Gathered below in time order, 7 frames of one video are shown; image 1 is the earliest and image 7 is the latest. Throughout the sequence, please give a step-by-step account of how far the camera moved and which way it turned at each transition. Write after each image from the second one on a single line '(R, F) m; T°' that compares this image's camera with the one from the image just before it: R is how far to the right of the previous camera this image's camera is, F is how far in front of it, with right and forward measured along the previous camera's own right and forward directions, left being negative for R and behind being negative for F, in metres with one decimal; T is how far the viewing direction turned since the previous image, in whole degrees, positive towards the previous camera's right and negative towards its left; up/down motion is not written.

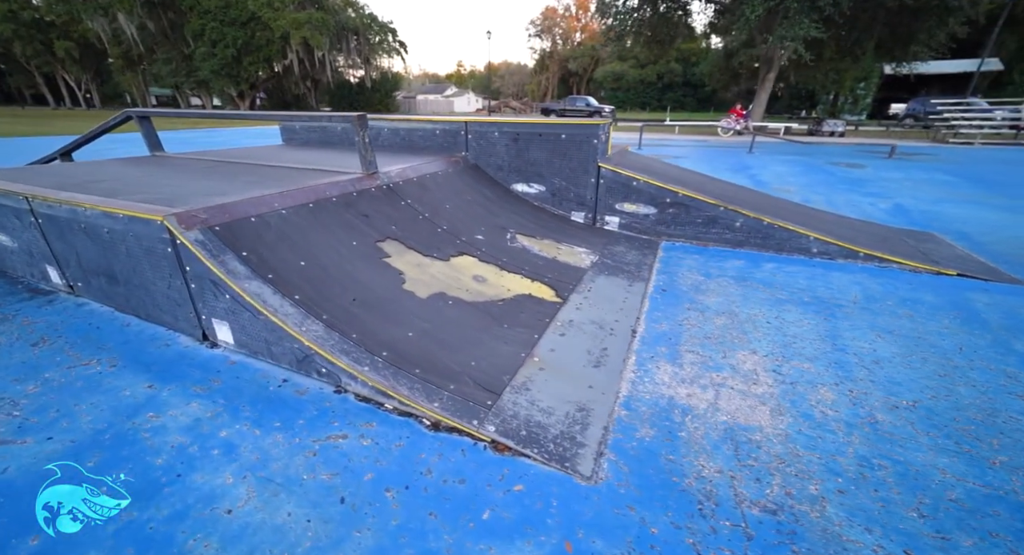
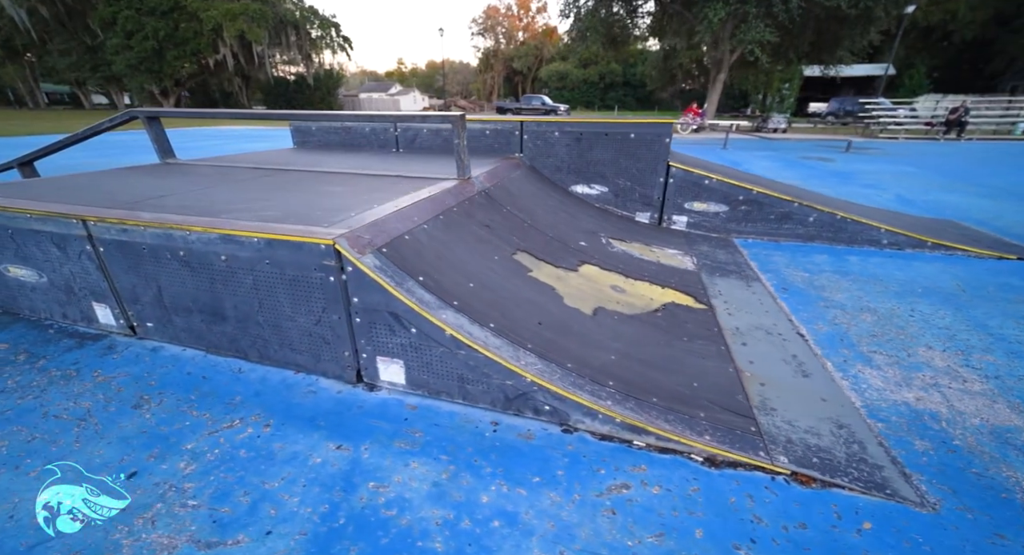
(-1.4, +0.3) m; +8°
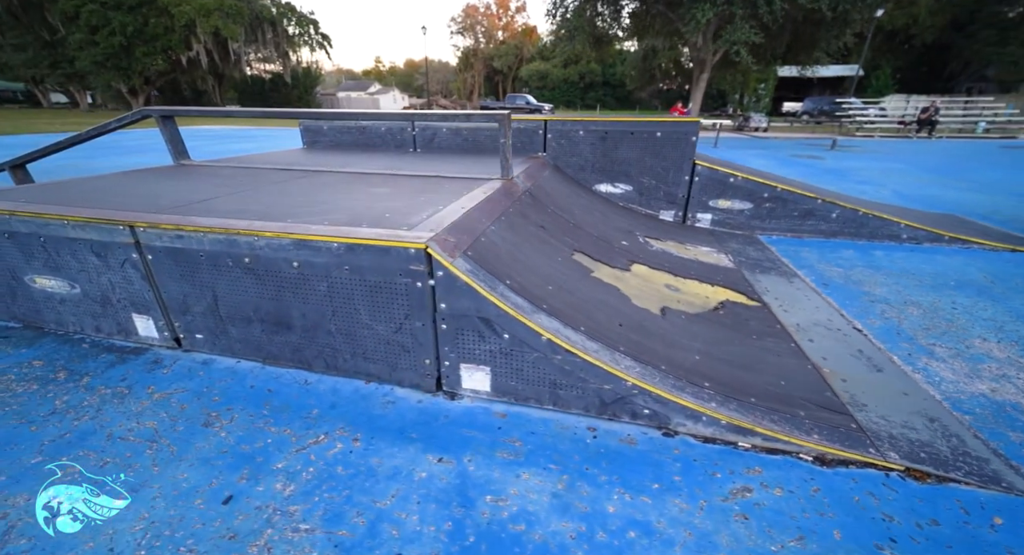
(-0.5, +0.1) m; +3°
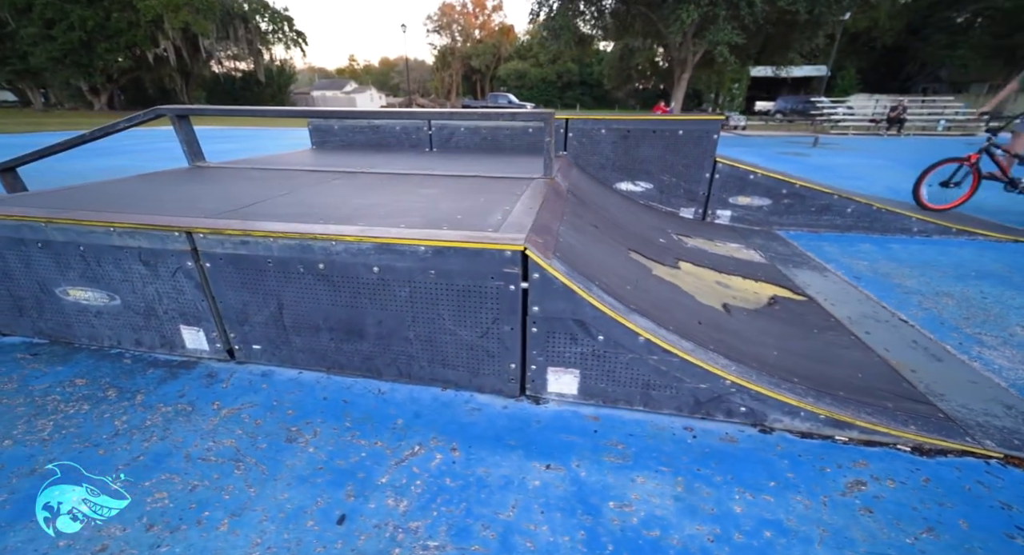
(-0.5, +0.1) m; +3°
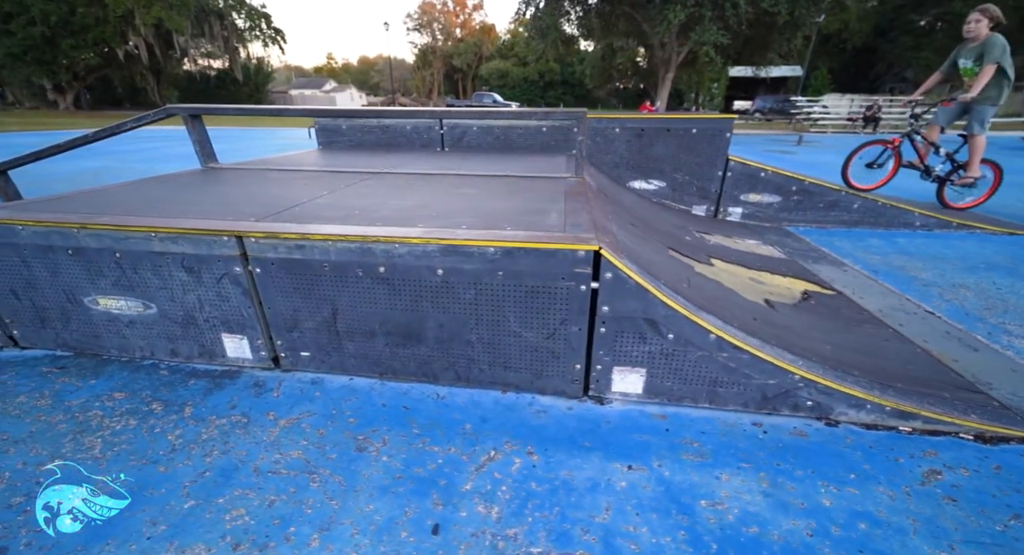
(-0.4, 0.0) m; +2°
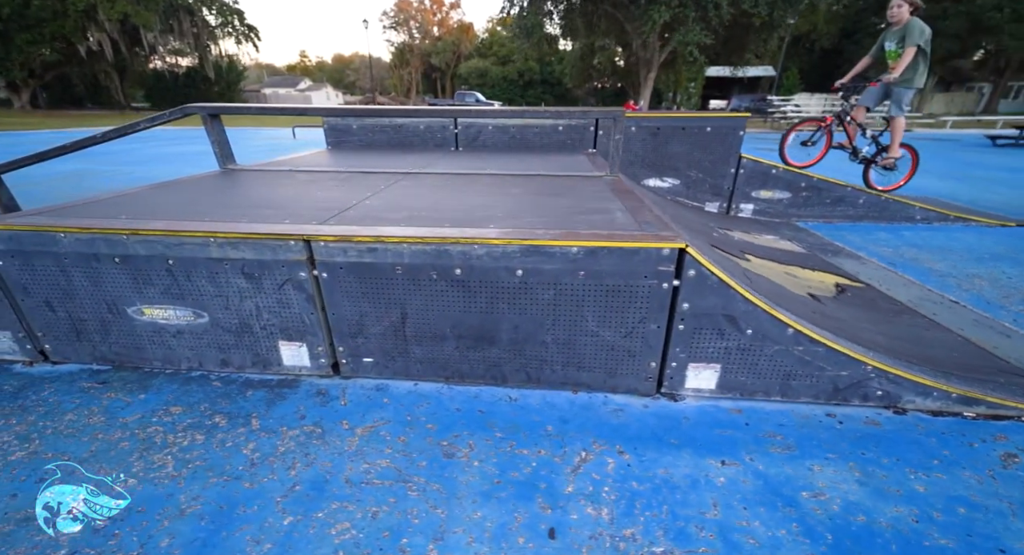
(-0.4, 0.0) m; +3°
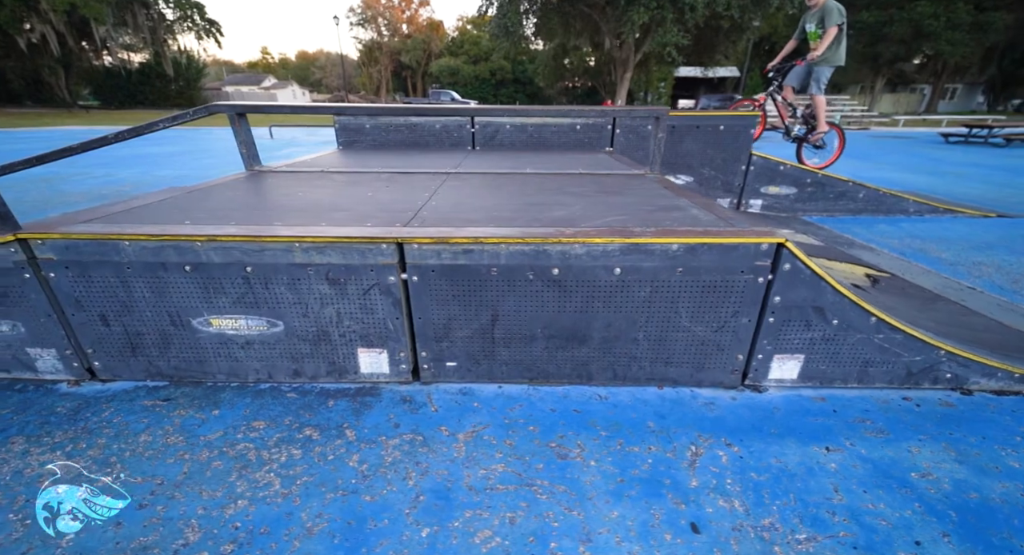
(-0.6, 0.0) m; +4°
